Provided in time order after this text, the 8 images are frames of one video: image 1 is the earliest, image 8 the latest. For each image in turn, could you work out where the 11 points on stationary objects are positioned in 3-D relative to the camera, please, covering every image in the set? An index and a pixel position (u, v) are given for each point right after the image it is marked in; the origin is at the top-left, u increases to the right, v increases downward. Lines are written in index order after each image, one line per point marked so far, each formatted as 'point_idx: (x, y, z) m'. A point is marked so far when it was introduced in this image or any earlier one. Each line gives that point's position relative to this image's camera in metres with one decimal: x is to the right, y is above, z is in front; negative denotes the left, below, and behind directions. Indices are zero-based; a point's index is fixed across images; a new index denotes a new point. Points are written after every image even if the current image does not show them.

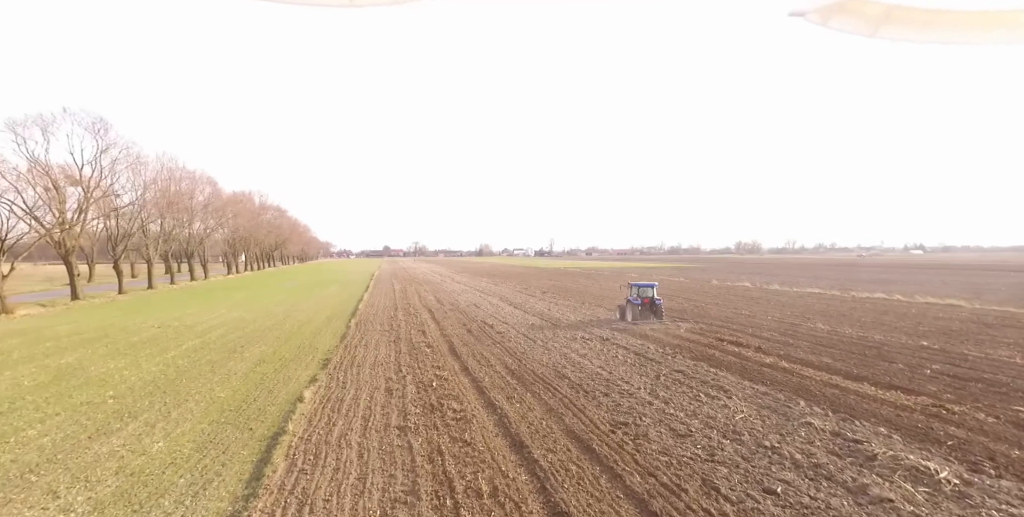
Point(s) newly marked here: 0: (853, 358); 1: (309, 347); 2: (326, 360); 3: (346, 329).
0: (+7.6, -2.2, +10.1) m
1: (-5.8, -2.5, +12.8) m
2: (-4.6, -2.5, +11.2) m
3: (-5.9, -2.6, +16.1) m
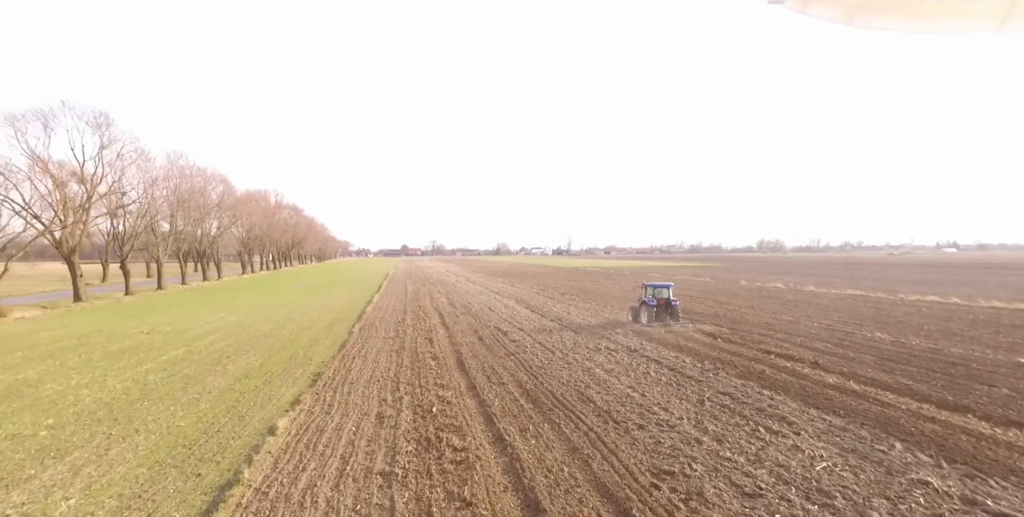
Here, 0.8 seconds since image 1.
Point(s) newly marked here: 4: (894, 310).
0: (+7.9, -2.2, +8.4) m
1: (-5.4, -2.5, +11.6) m
2: (-4.3, -2.6, +10.0) m
3: (-5.4, -2.6, +14.9) m
4: (+16.0, -2.1, +18.9) m
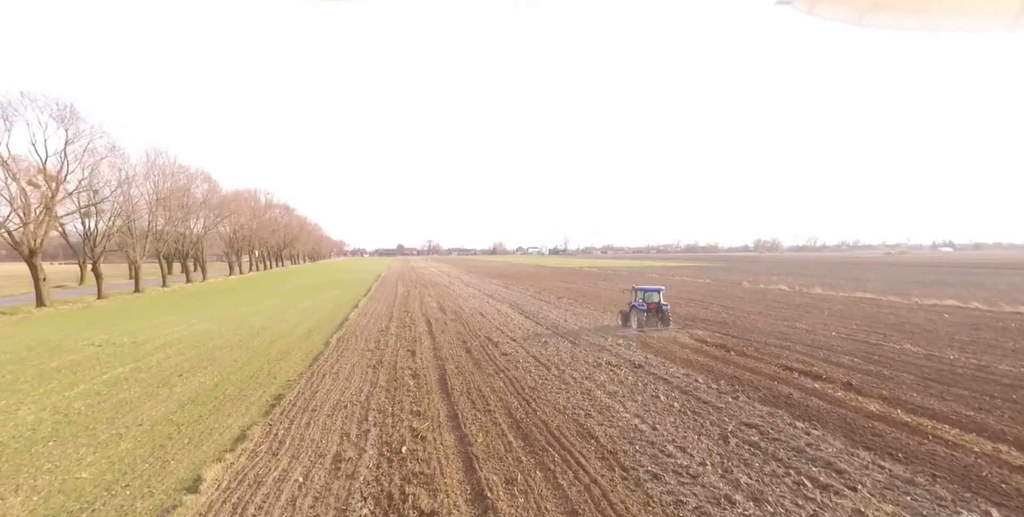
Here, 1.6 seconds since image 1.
0: (+7.7, -2.4, +7.1) m
1: (-5.6, -2.7, +10.2) m
2: (-4.5, -2.7, +8.6) m
3: (-5.7, -2.7, +13.6) m
4: (+15.7, -2.3, +17.7) m
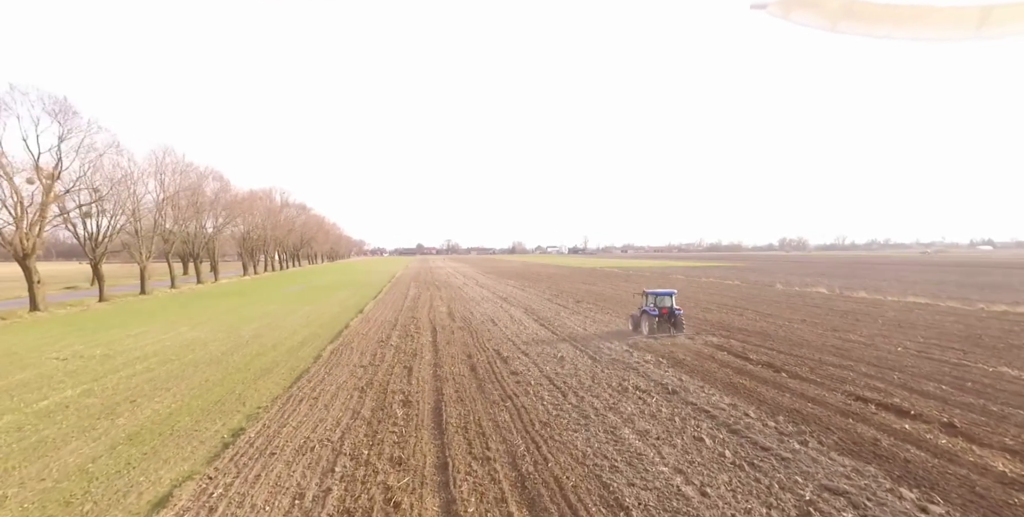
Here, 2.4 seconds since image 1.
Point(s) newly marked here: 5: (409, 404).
0: (+7.7, -2.5, +5.1) m
1: (-5.4, -2.8, +8.7) m
2: (-4.4, -2.8, +7.1) m
3: (-5.4, -2.8, +12.1) m
4: (+16.1, -2.3, +15.4) m
5: (-2.0, -2.8, +8.7) m
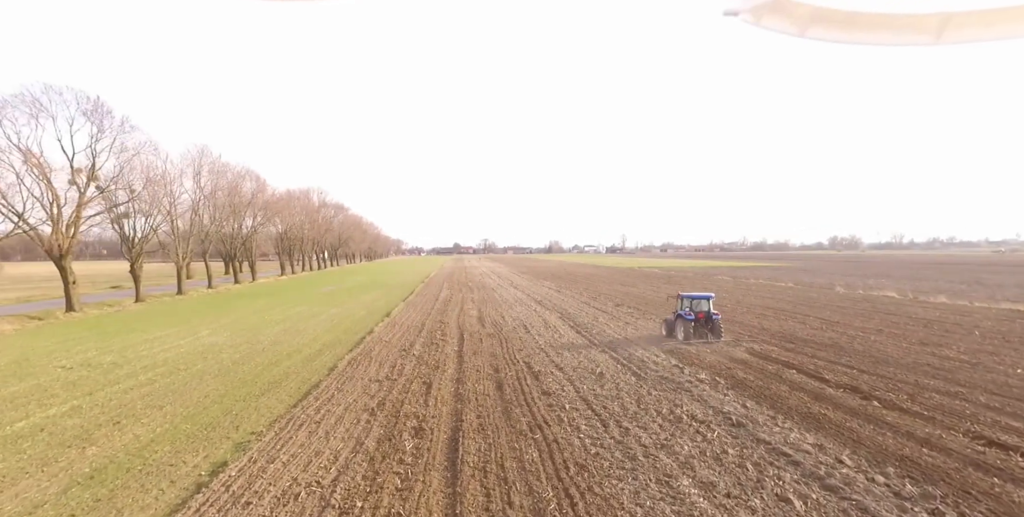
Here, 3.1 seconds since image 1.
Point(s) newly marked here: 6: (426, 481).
0: (+7.9, -2.5, +3.1) m
1: (-4.9, -2.8, +7.8) m
2: (-4.0, -2.9, +6.0) m
3: (-4.6, -2.9, +11.1) m
4: (+17.1, -2.4, +12.7) m
5: (-1.5, -2.9, +7.4) m
6: (-1.1, -2.9, +5.9) m
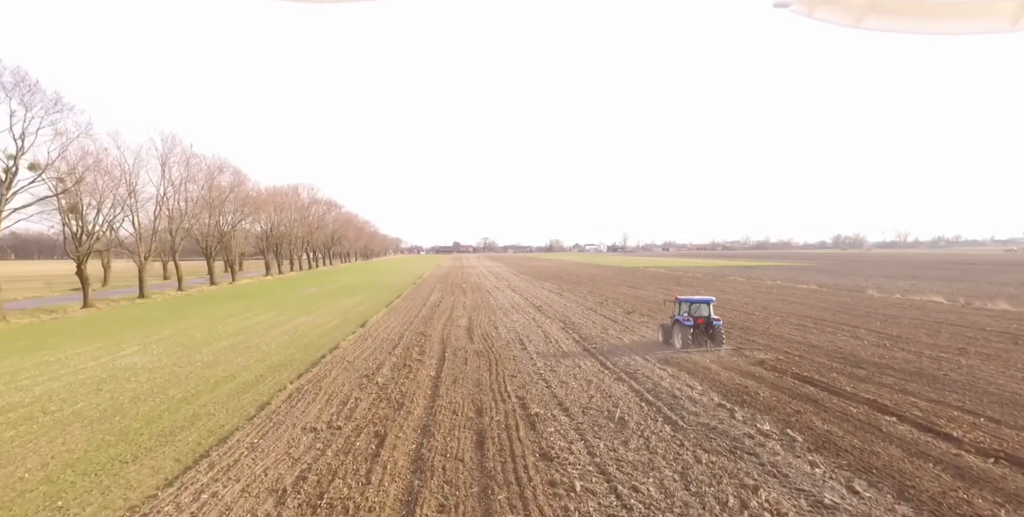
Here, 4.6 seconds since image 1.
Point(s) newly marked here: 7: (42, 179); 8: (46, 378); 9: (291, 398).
0: (+7.7, -2.6, +0.2) m
1: (-5.1, -2.9, +4.8) m
2: (-4.2, -2.9, +3.1) m
3: (-4.8, -2.9, +8.2) m
4: (+16.9, -2.4, +9.8) m
5: (-1.7, -2.9, +4.5) m
6: (-1.3, -2.9, +3.0) m
7: (-20.3, +3.3, +19.7) m
8: (-10.5, -2.7, +10.2) m
9: (-4.6, -2.9, +9.3) m
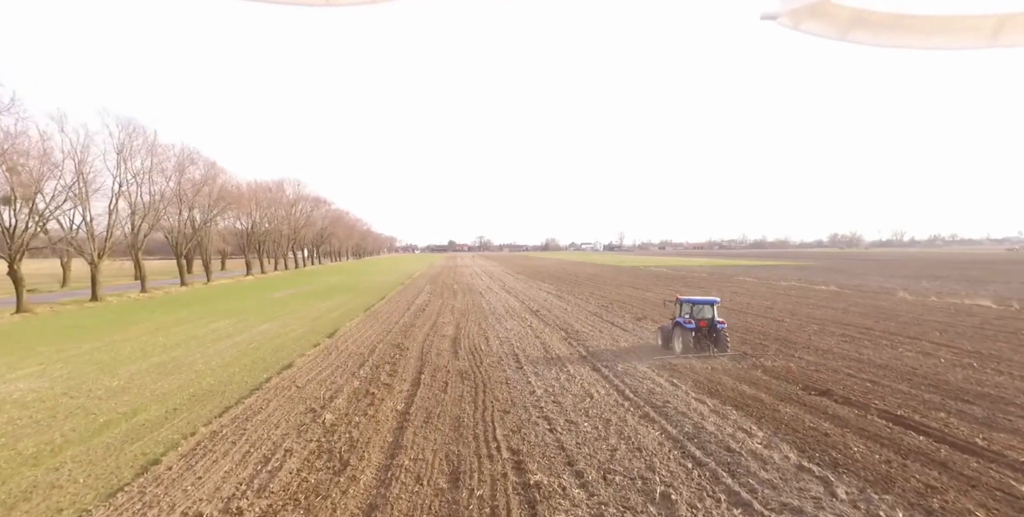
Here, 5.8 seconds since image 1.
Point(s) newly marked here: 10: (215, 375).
0: (+7.6, -2.6, -2.4) m
1: (-5.2, -2.9, +2.1) m
2: (-4.3, -2.9, +0.4) m
3: (-5.0, -2.9, +5.5) m
4: (+16.7, -2.4, +7.2) m
5: (-1.8, -2.9, +1.8) m
6: (-1.4, -2.9, +0.3) m
7: (-20.6, +3.4, +16.9) m
8: (-10.6, -2.6, +7.4) m
9: (-4.7, -2.9, +6.6) m
10: (-7.3, -2.8, +11.3) m
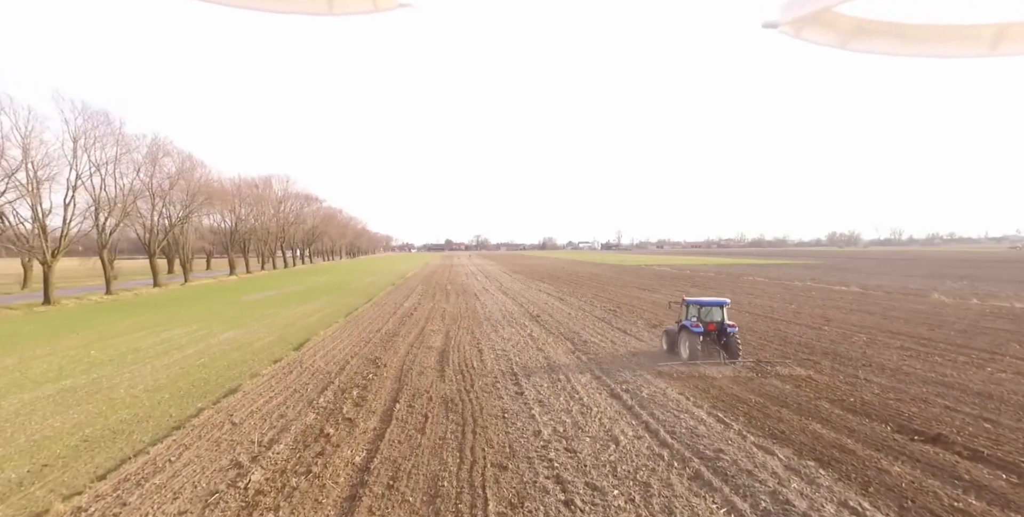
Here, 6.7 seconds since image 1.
0: (+7.7, -2.6, -4.7) m
1: (-5.2, -2.9, -0.2) m
2: (-4.3, -2.9, -1.9) m
3: (-4.9, -2.9, +3.1) m
4: (+16.7, -2.3, +5.0) m
5: (-1.8, -2.9, -0.5) m
6: (-1.4, -2.9, -2.0) m
7: (-20.6, +3.4, +14.4) m
8: (-10.6, -2.6, +5.1) m
9: (-4.7, -2.9, +4.3) m
10: (-7.4, -2.8, +8.9) m
